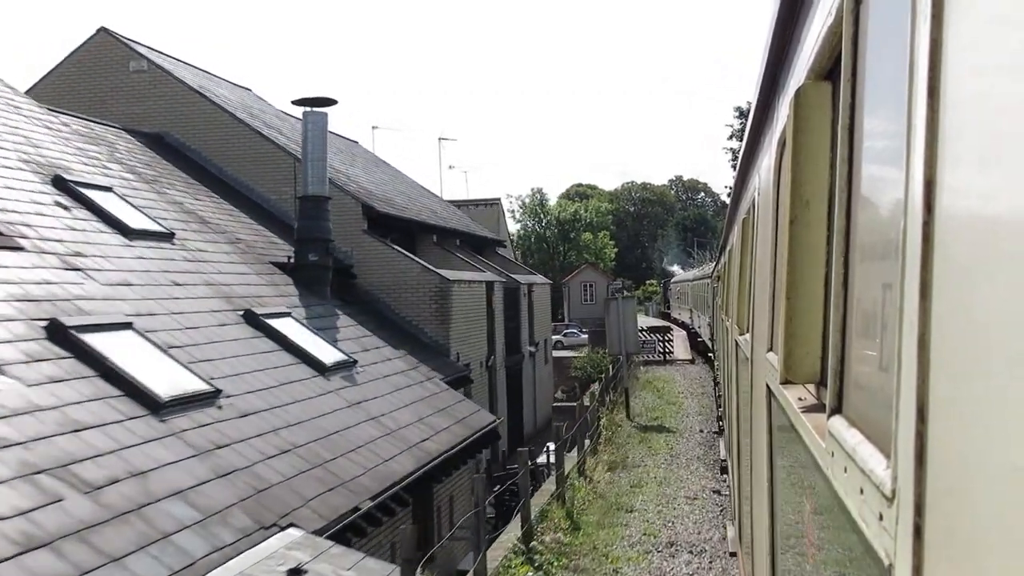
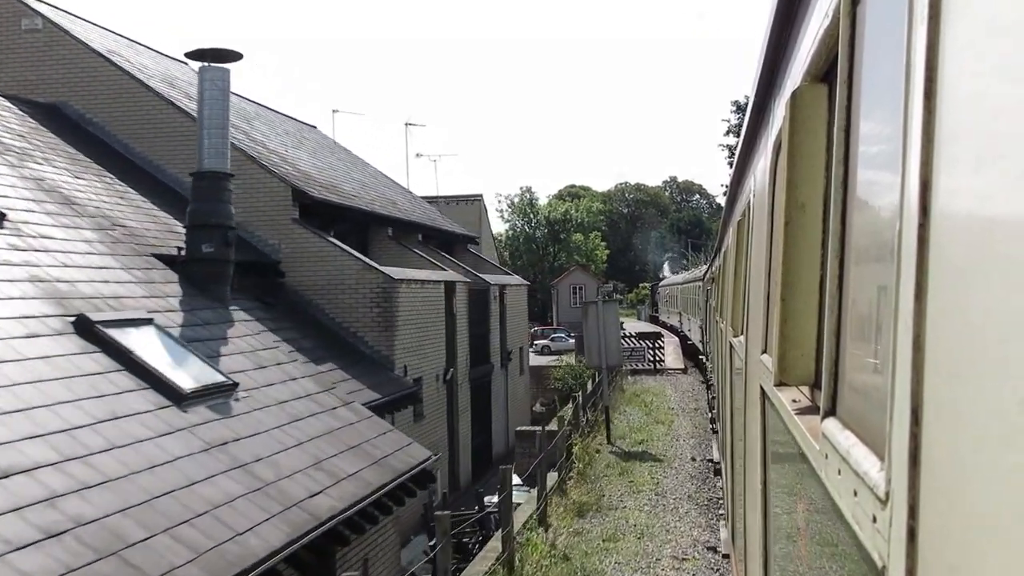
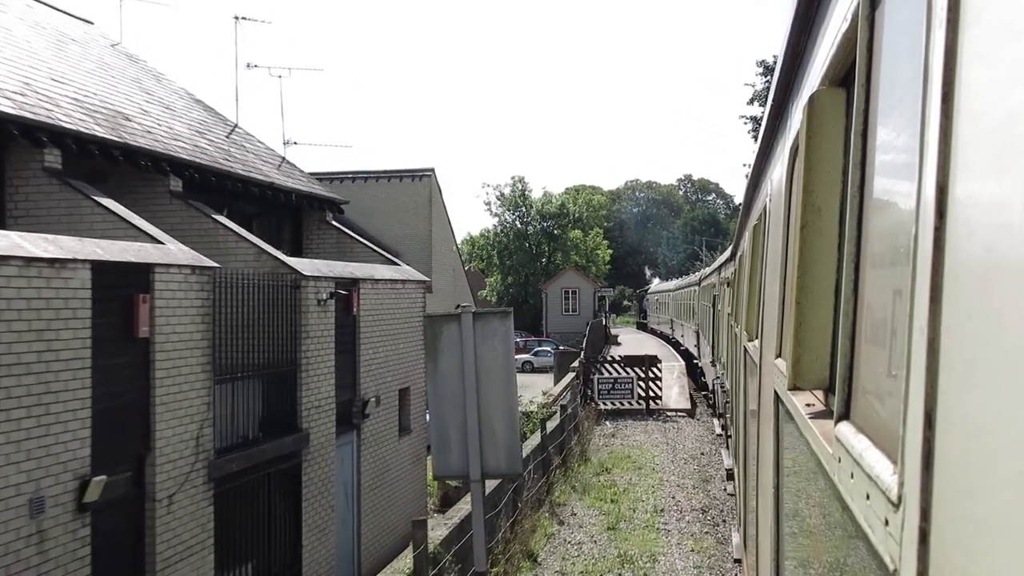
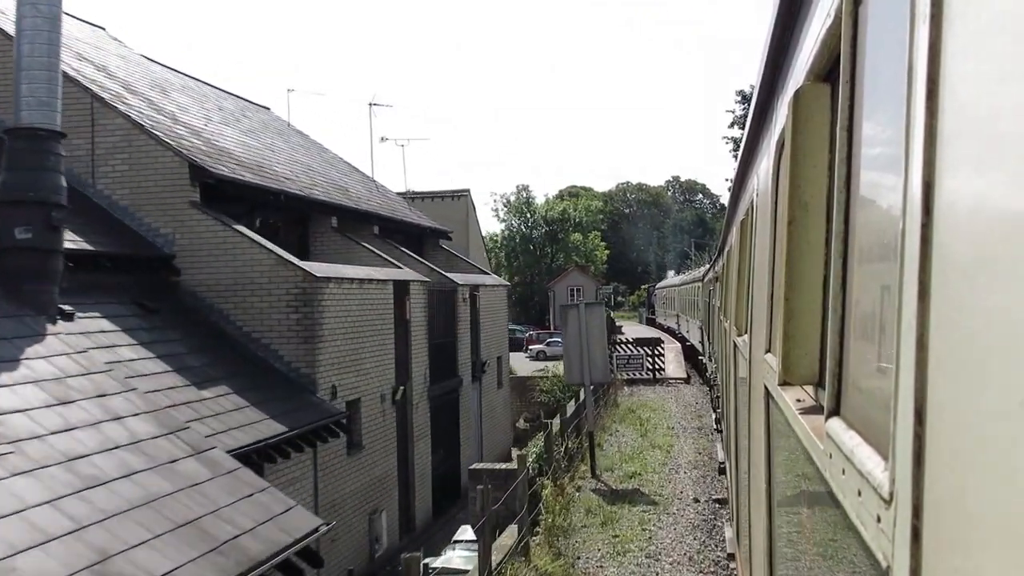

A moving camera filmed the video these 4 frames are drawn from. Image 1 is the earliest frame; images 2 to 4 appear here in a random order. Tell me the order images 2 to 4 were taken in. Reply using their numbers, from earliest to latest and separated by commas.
2, 4, 3
